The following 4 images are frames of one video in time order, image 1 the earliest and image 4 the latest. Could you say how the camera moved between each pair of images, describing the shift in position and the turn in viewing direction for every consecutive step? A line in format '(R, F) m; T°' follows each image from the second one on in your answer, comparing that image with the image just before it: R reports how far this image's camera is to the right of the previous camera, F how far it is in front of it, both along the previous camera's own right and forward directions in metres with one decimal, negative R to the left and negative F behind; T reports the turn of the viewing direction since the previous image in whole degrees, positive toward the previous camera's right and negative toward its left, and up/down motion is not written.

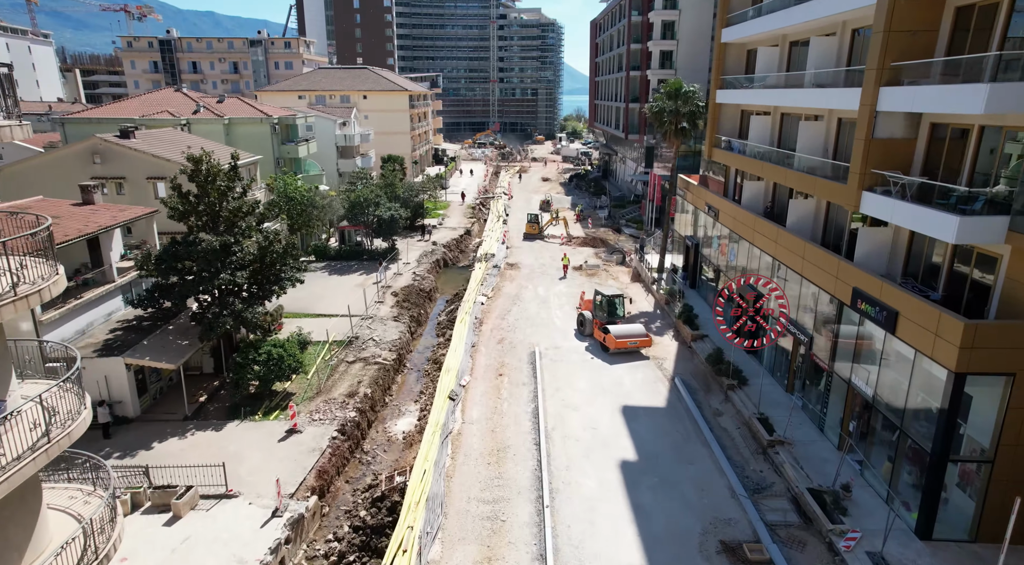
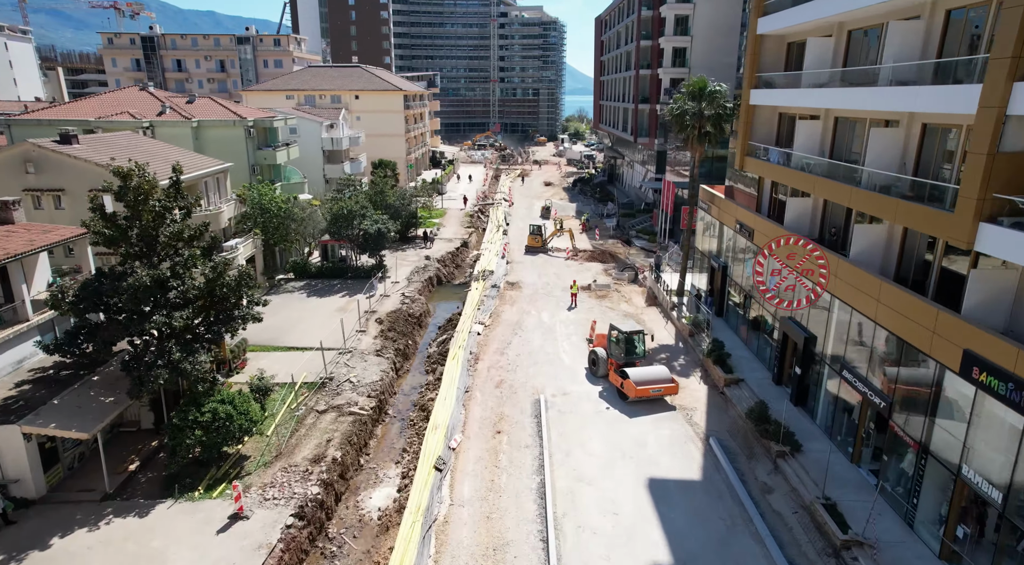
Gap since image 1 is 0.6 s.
(0.0, +4.8) m; 0°
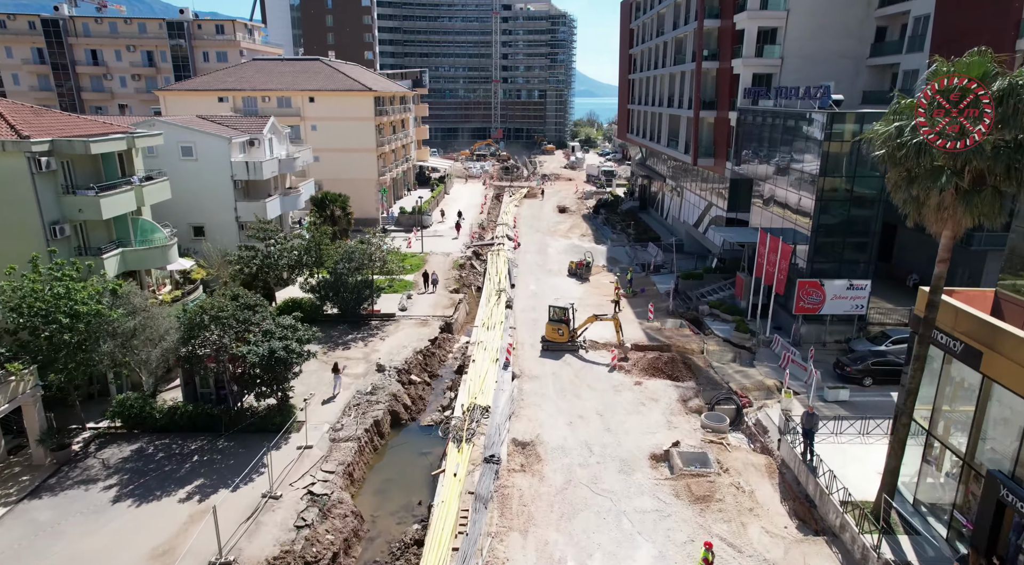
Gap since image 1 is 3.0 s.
(-0.4, +20.0) m; 0°
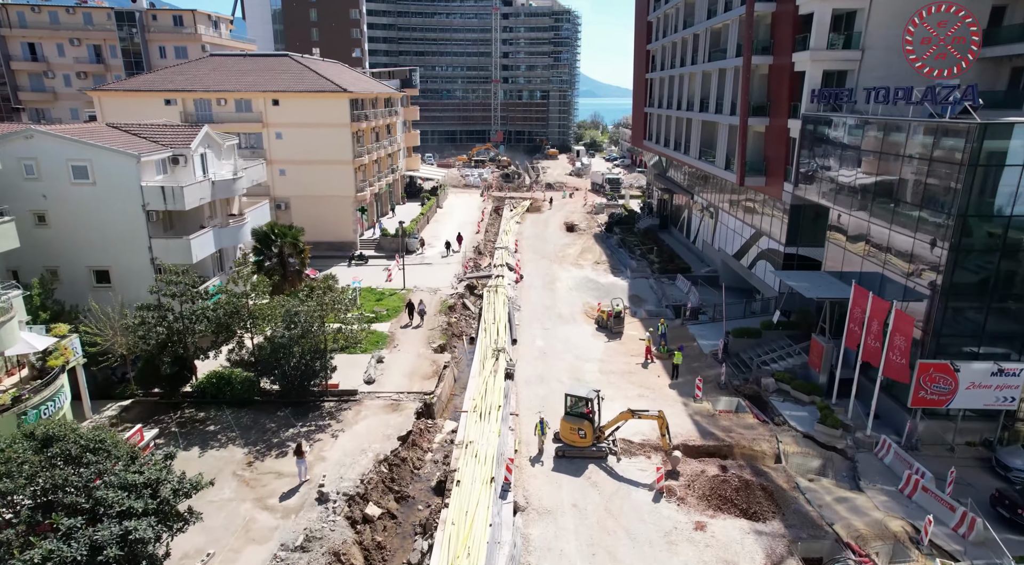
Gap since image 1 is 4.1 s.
(0.0, +9.5) m; 0°
